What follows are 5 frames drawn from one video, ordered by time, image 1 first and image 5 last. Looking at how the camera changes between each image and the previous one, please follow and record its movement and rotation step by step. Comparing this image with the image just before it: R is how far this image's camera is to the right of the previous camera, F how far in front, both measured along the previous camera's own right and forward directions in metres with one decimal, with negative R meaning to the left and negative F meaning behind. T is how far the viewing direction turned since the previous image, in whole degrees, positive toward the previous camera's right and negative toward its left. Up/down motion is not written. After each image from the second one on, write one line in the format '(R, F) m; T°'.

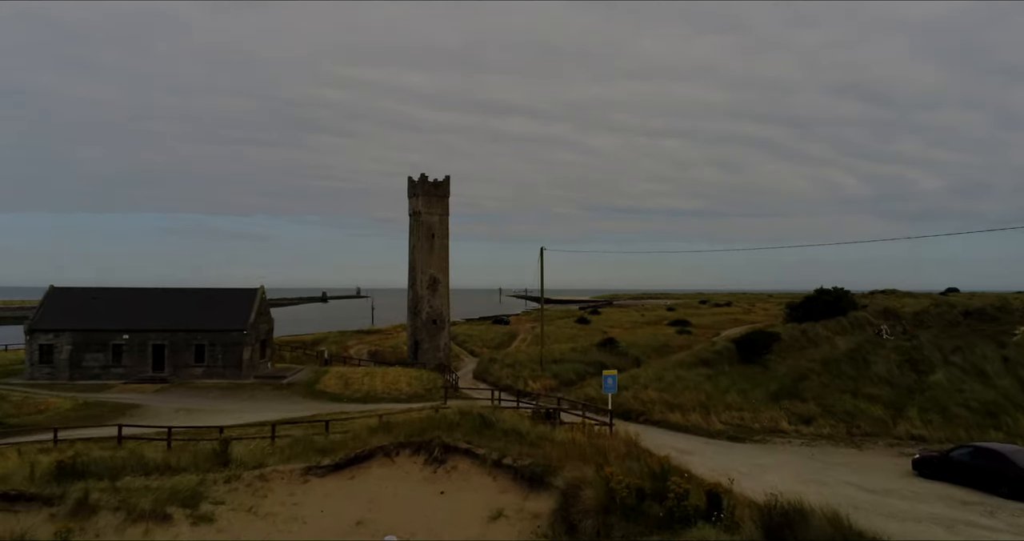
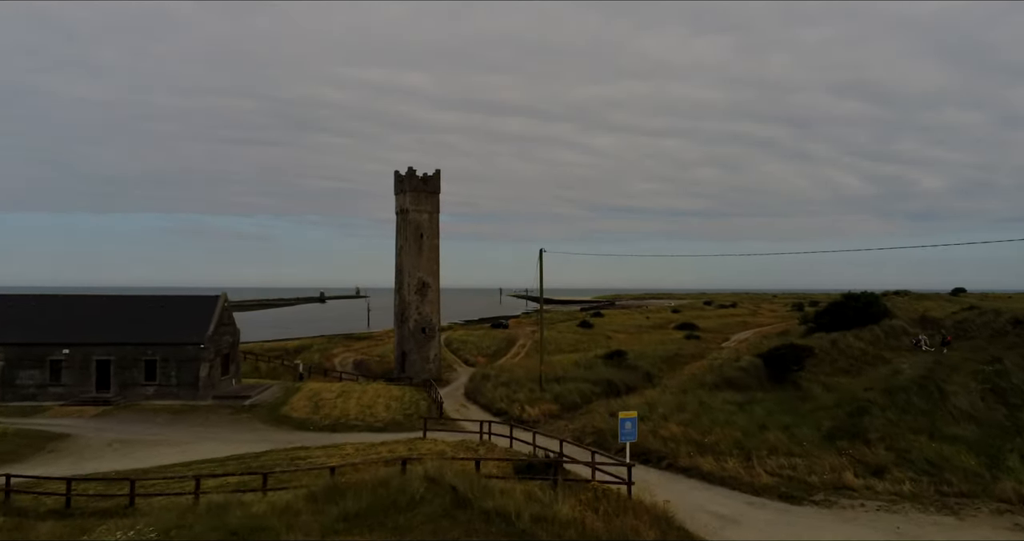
(+0.2, +4.0) m; 0°
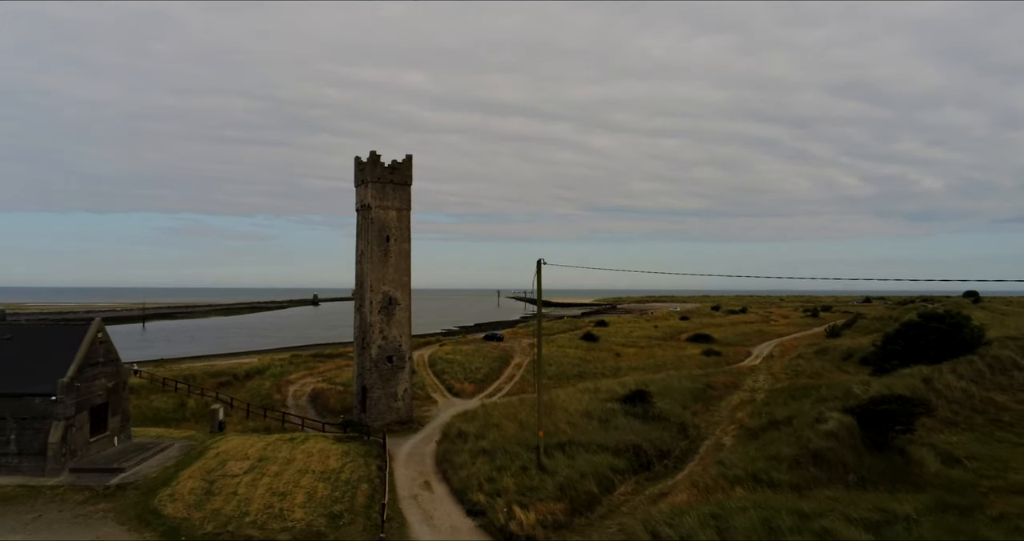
(+0.3, +8.4) m; 0°
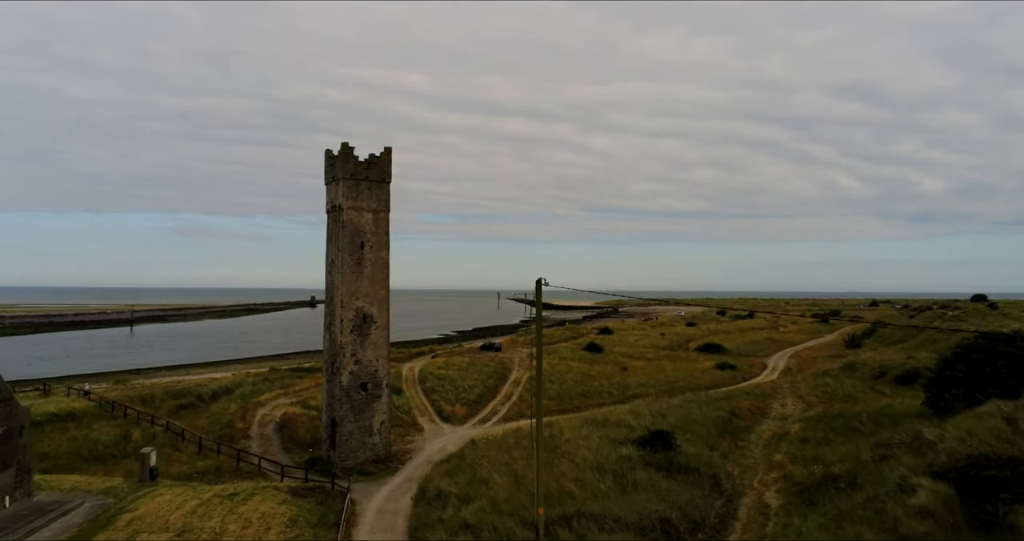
(+0.1, +4.5) m; 0°
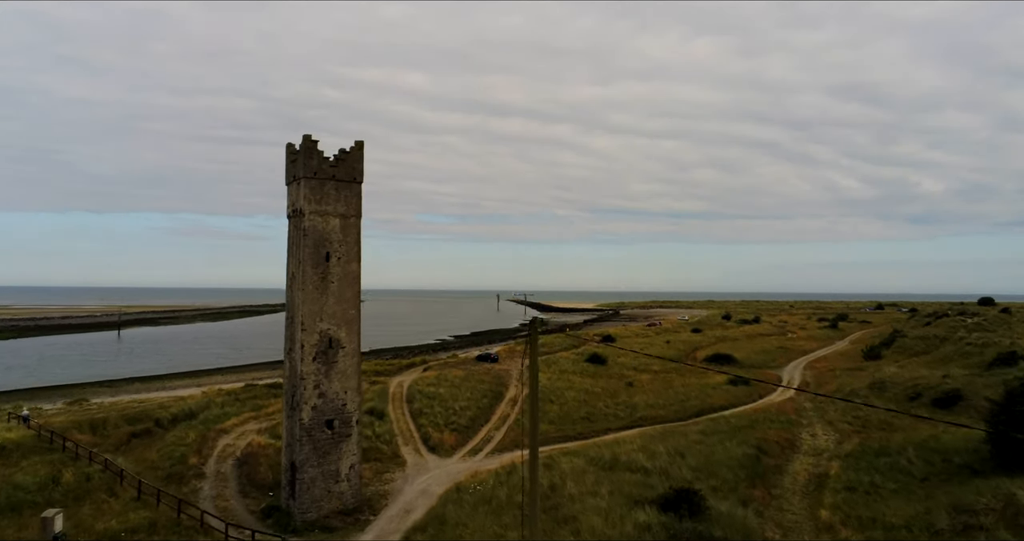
(+0.2, +4.1) m; 0°
